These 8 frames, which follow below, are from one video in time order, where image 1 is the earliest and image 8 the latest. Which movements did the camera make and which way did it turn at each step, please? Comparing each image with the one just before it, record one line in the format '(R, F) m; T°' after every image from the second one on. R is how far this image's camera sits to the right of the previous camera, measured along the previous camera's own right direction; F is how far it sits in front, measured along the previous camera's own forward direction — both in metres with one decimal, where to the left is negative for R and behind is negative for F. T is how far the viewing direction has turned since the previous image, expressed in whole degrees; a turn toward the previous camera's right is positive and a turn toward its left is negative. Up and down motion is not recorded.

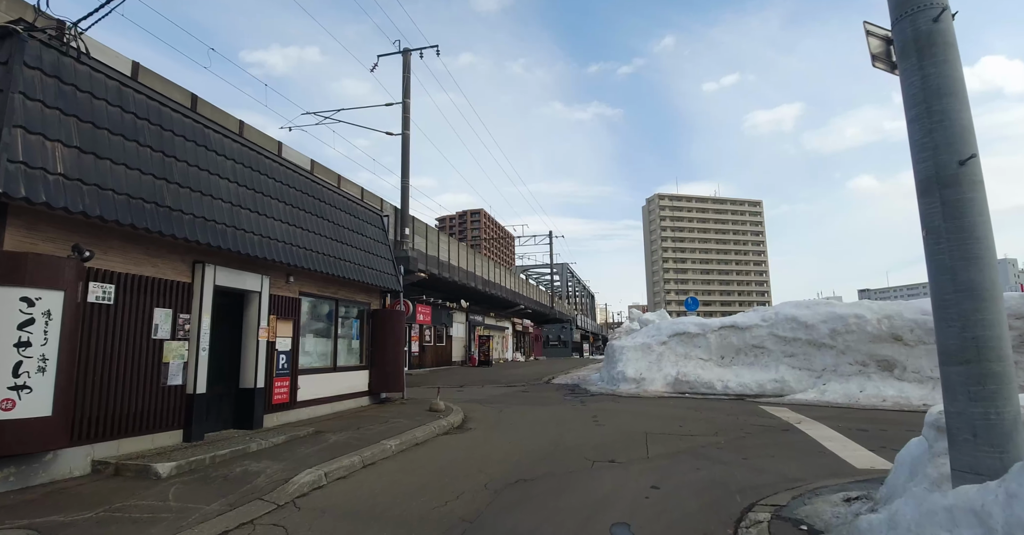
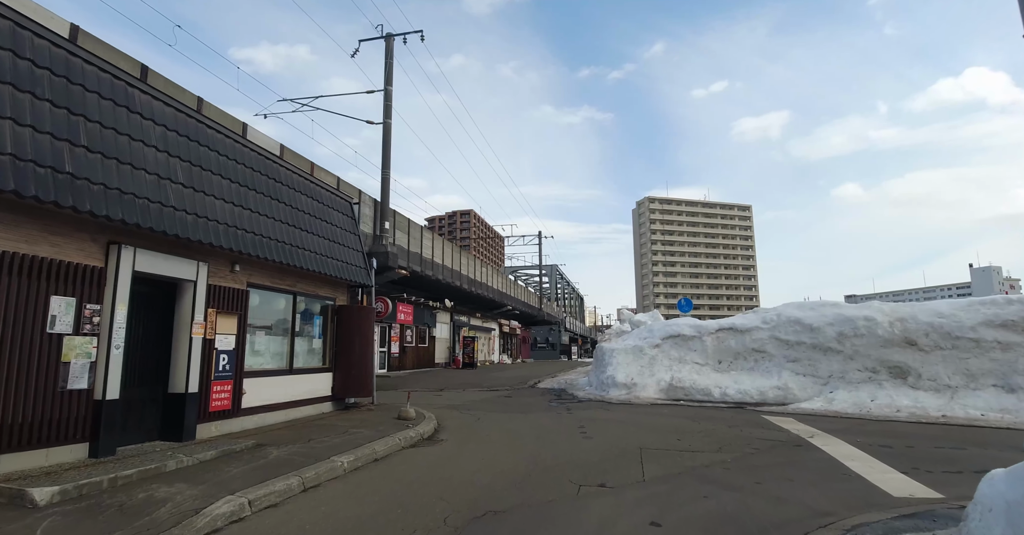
(+0.2, +1.2) m; +1°
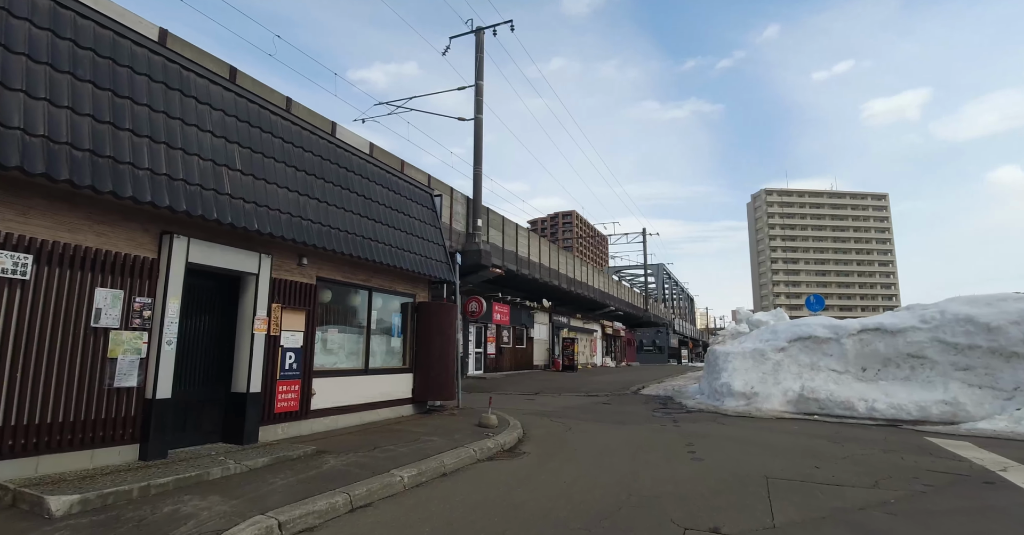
(+0.2, +1.2) m; -11°
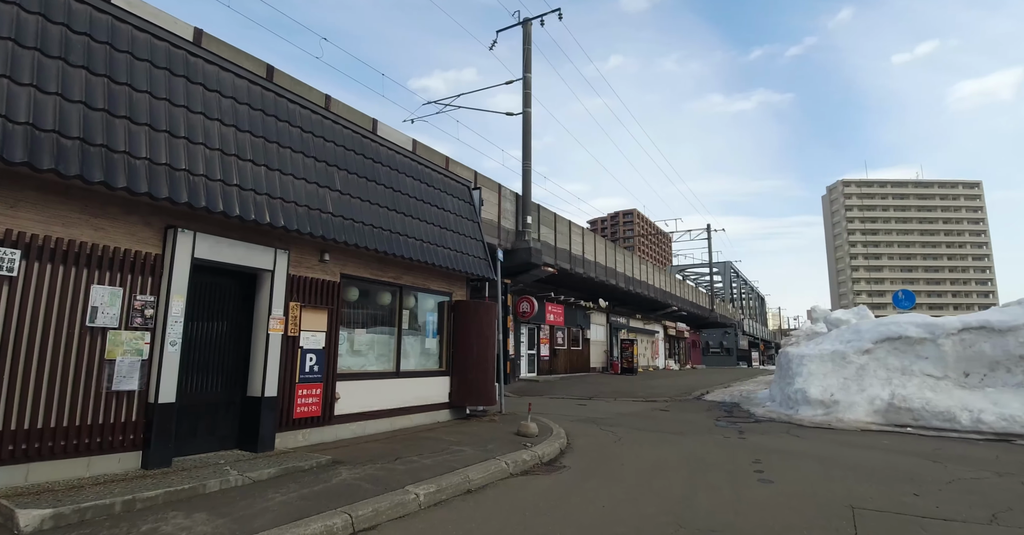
(+0.4, +0.8) m; -6°
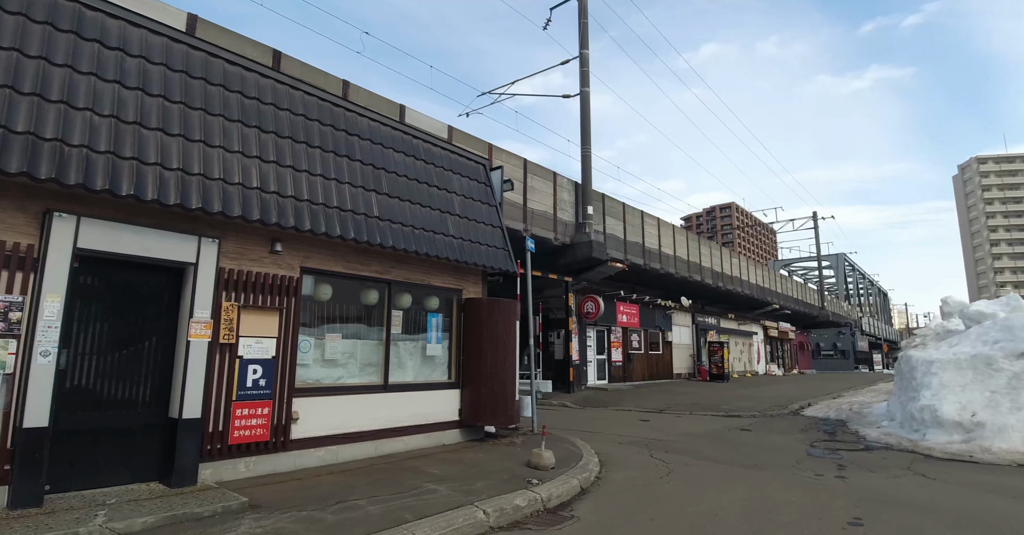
(+1.1, +1.9) m; -10°
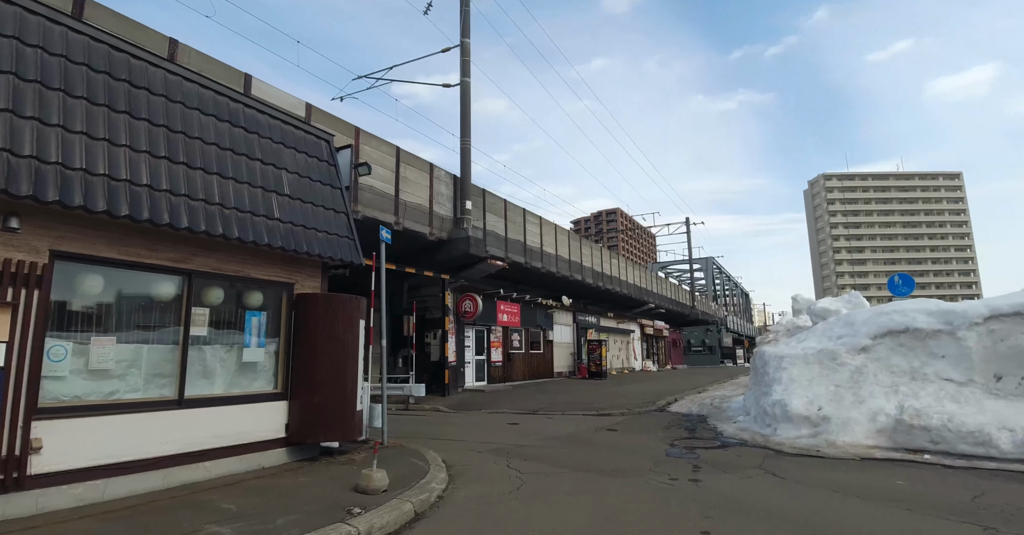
(+0.7, +0.8) m; +11°
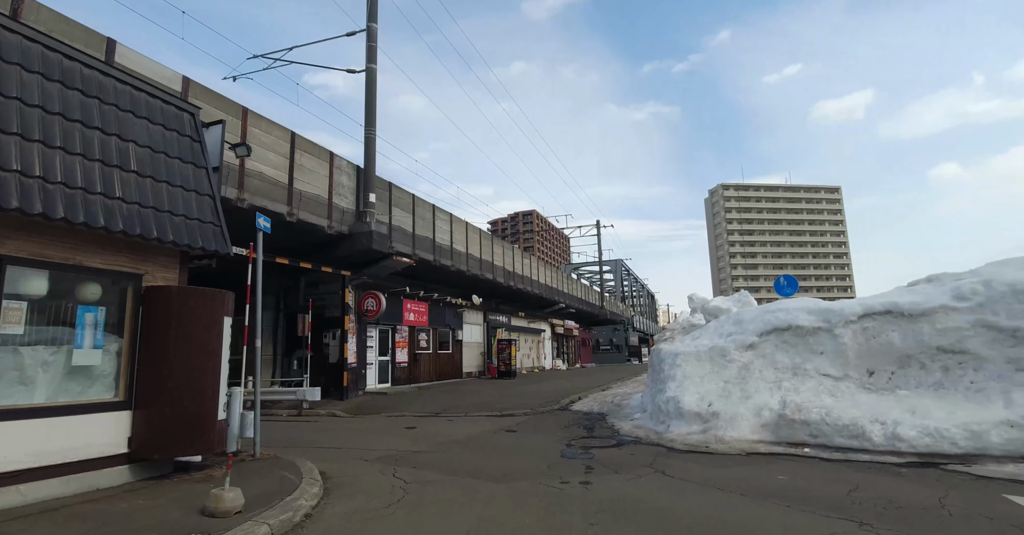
(+0.3, +0.4) m; +9°
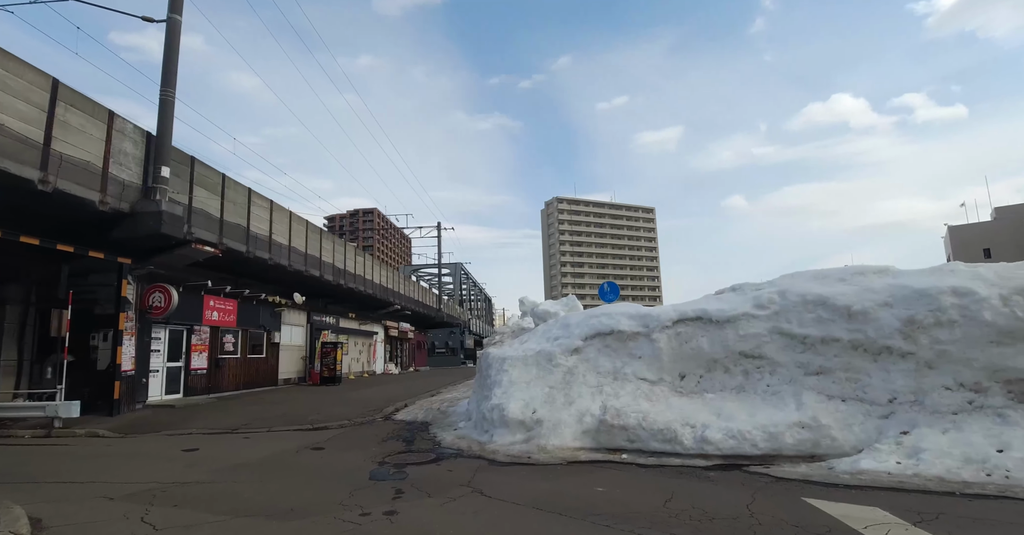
(+0.3, +0.7) m; +16°
